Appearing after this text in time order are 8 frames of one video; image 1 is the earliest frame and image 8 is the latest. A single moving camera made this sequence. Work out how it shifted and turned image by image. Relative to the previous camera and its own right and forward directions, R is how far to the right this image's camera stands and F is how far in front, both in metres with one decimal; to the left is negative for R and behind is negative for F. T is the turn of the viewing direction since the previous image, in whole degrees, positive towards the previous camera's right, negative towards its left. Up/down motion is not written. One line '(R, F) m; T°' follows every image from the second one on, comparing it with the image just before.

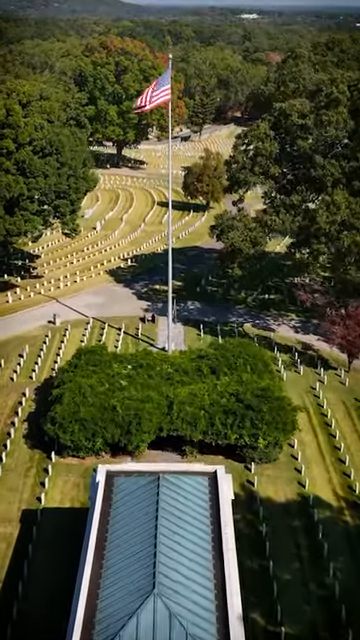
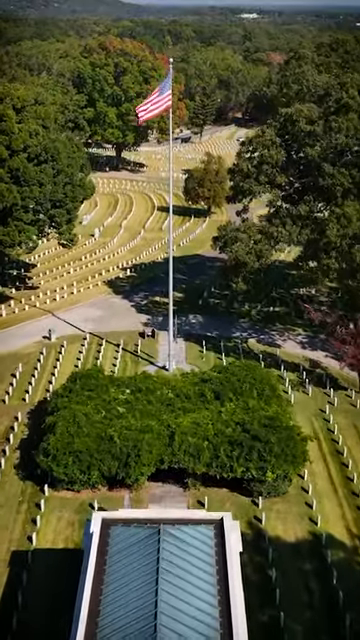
(0.0, +1.9) m; 0°
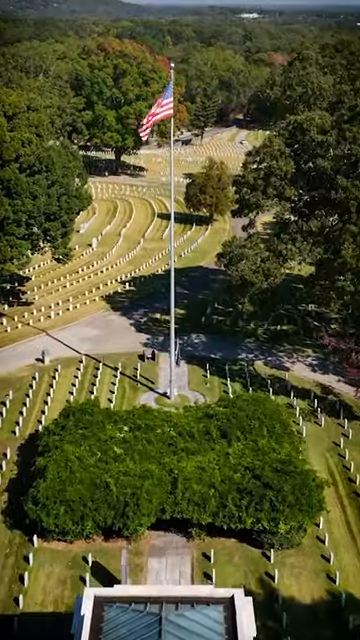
(-0.1, +2.5) m; 0°
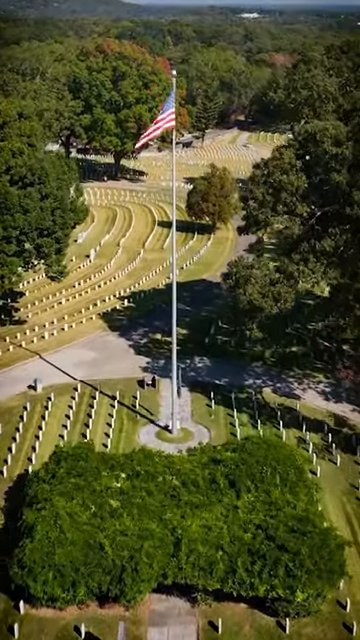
(-0.1, +2.6) m; 0°
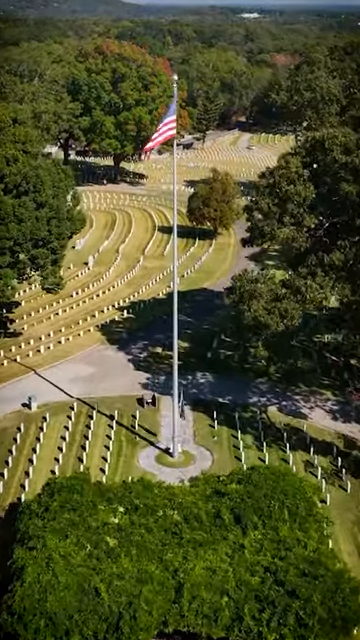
(0.0, +1.6) m; 0°
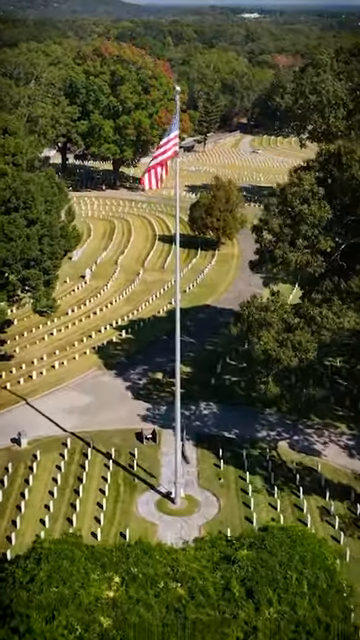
(-0.1, +2.7) m; 0°
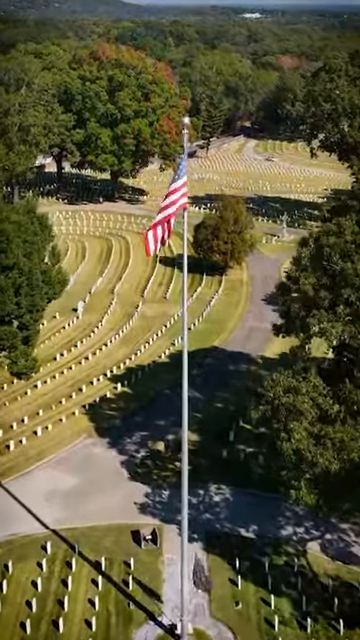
(-0.2, +5.9) m; 0°
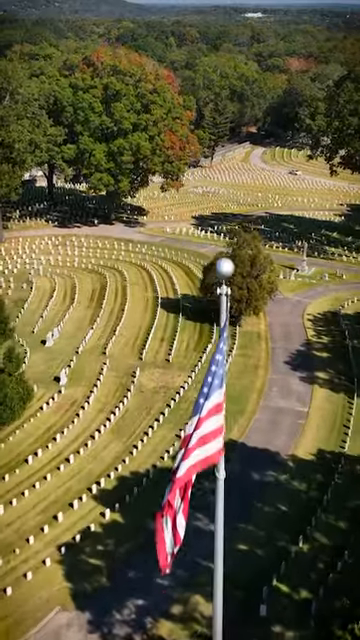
(-0.3, +9.3) m; 0°
